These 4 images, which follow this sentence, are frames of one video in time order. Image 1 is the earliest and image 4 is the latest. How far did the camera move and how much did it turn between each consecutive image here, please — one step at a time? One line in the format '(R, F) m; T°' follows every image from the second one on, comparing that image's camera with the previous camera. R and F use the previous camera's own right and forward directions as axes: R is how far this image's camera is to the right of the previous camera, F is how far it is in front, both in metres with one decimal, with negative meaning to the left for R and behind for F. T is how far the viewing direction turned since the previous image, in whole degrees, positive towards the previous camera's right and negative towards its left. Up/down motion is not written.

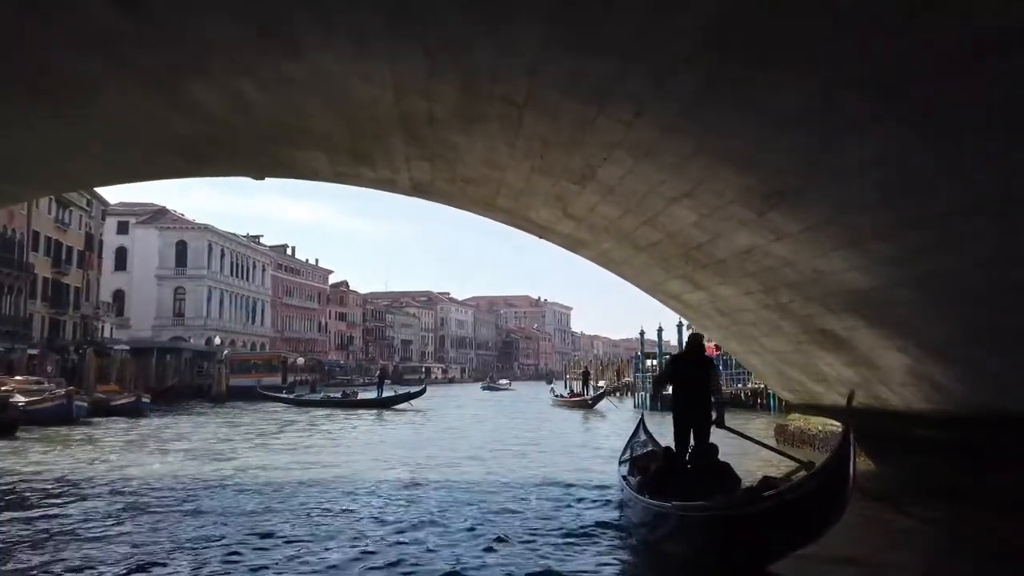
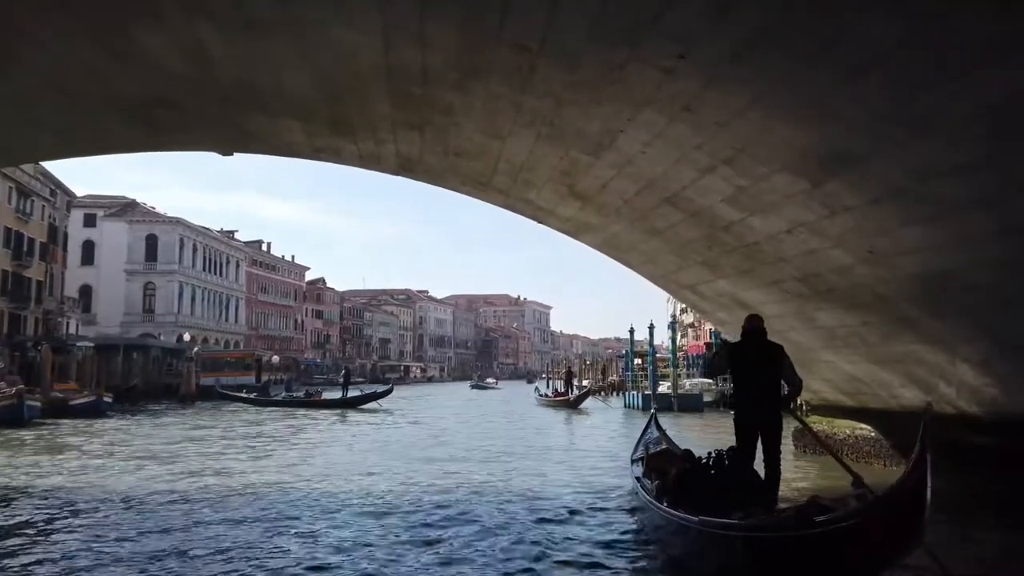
(-0.2, +1.0) m; +2°
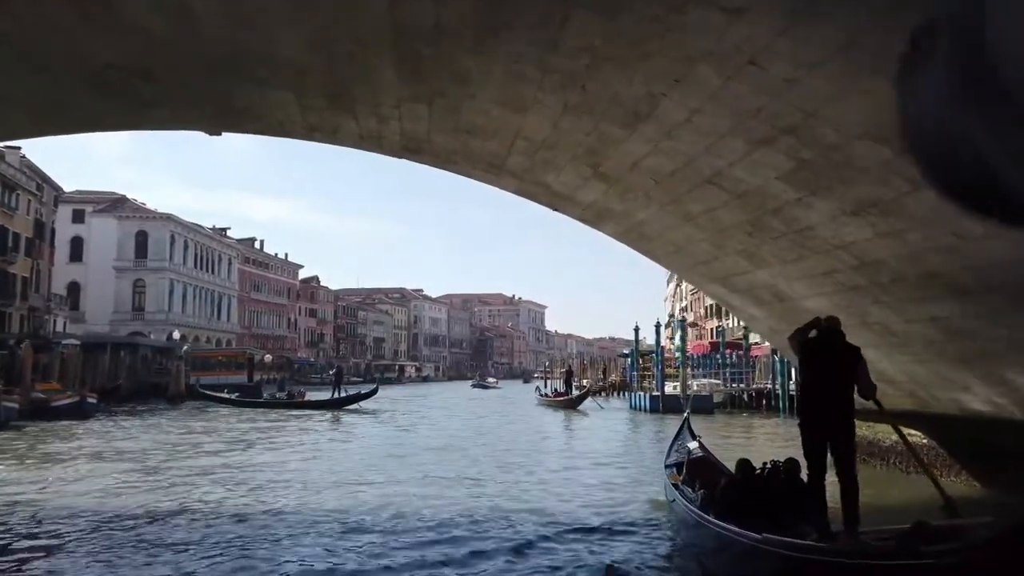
(-0.2, +0.8) m; 0°
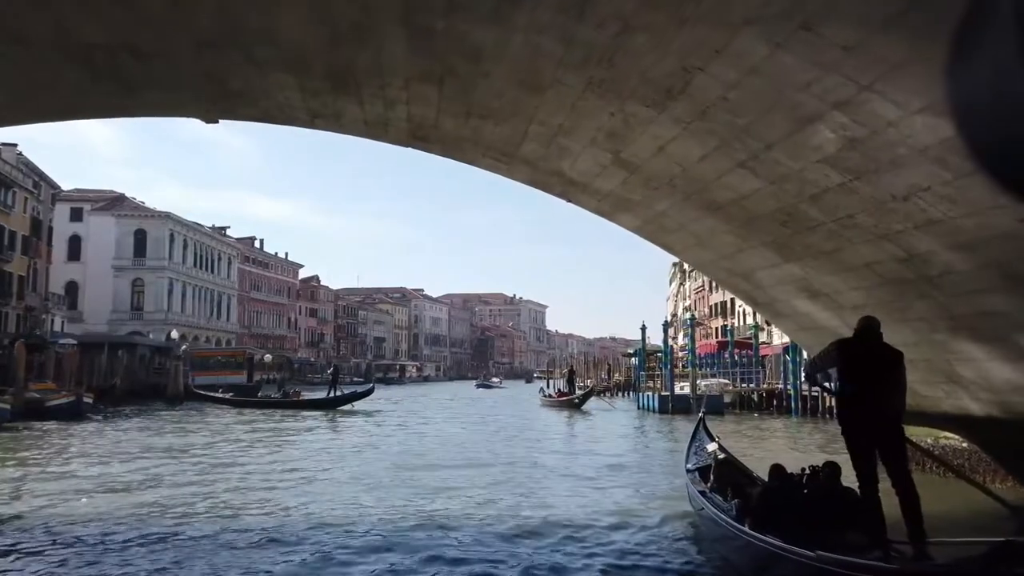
(-0.1, +0.4) m; 0°
